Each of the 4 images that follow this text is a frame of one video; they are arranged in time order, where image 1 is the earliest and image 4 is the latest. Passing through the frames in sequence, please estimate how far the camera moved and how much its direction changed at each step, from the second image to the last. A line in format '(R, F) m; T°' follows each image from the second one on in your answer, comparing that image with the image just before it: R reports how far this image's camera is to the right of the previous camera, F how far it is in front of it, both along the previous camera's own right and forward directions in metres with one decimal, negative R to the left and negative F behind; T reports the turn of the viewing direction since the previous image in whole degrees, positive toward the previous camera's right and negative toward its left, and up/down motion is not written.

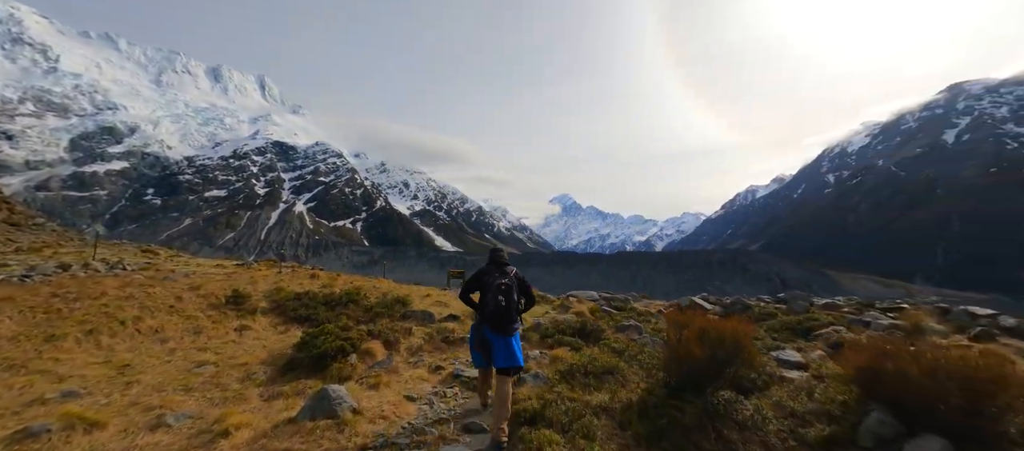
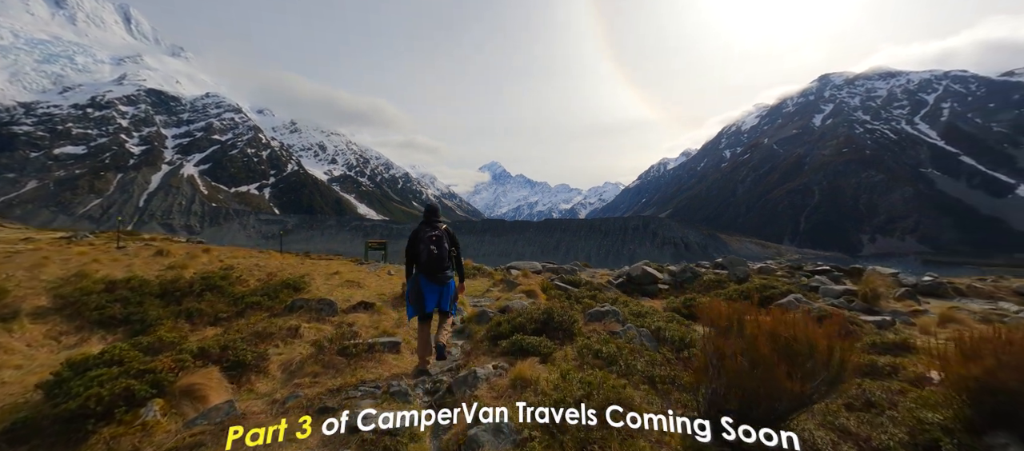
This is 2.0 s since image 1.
(-0.2, +3.5) m; +11°
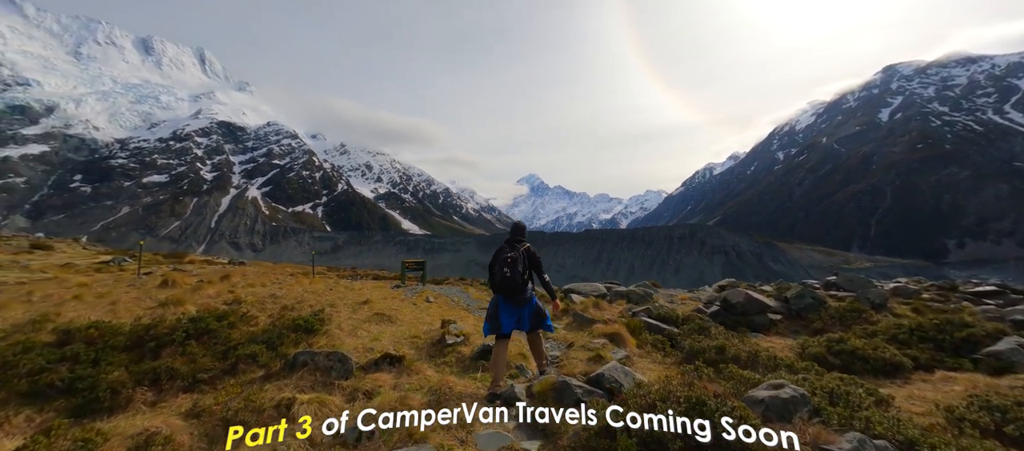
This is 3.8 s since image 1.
(-0.7, +3.4) m; -6°
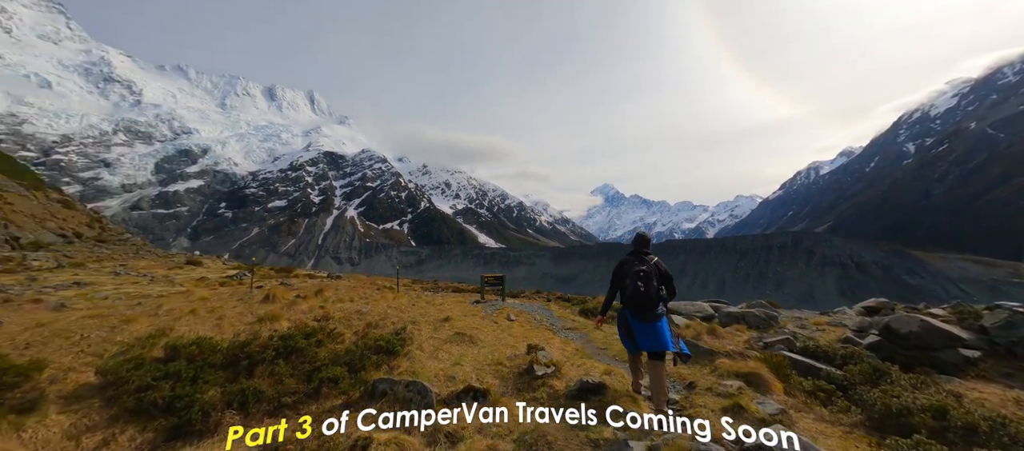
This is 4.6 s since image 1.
(-0.4, +1.3) m; -12°
